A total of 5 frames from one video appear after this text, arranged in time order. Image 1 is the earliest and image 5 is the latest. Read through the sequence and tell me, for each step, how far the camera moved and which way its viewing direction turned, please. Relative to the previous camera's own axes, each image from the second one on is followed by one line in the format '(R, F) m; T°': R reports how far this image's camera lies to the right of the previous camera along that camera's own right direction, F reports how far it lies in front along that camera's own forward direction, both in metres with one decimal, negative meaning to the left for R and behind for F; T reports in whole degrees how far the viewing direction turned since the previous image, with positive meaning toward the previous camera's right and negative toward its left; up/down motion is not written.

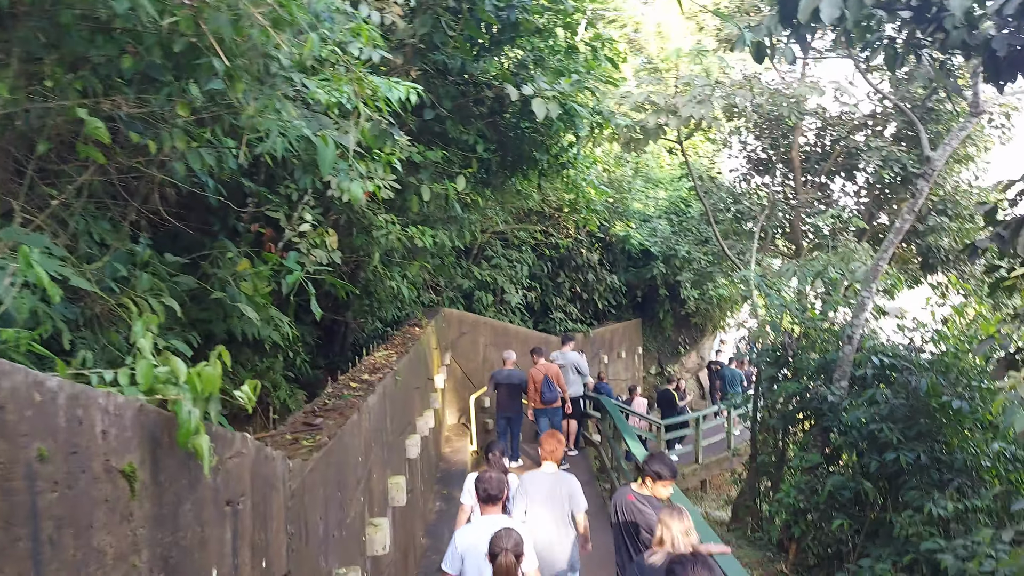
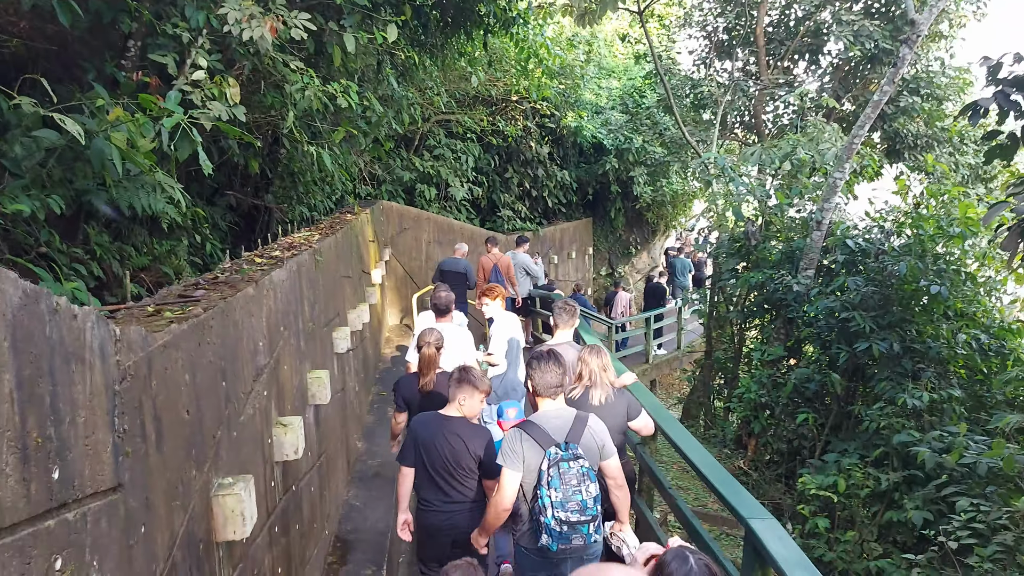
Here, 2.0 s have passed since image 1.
(0.0, +0.7) m; +4°
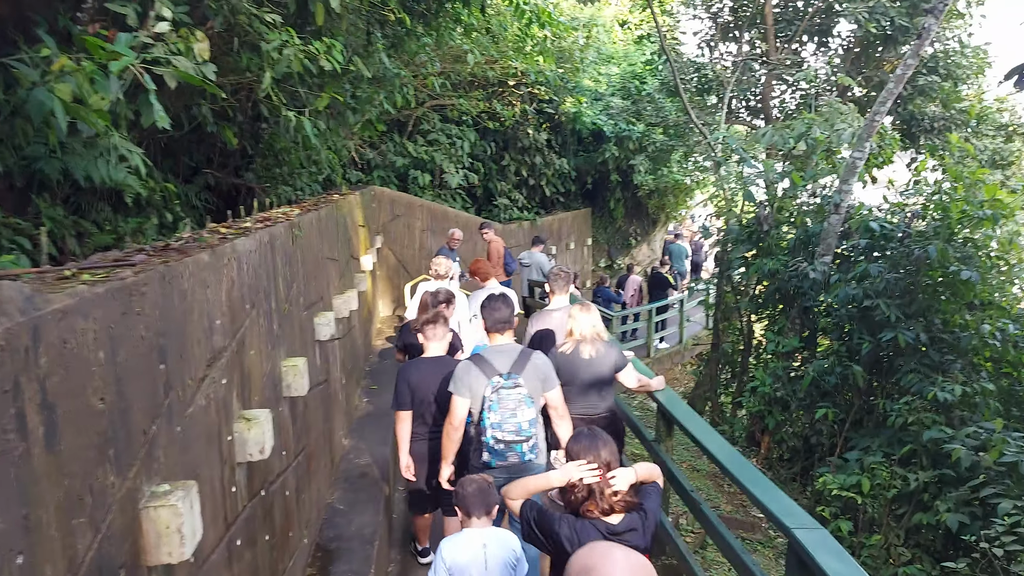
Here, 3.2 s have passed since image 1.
(0.0, +0.4) m; 0°
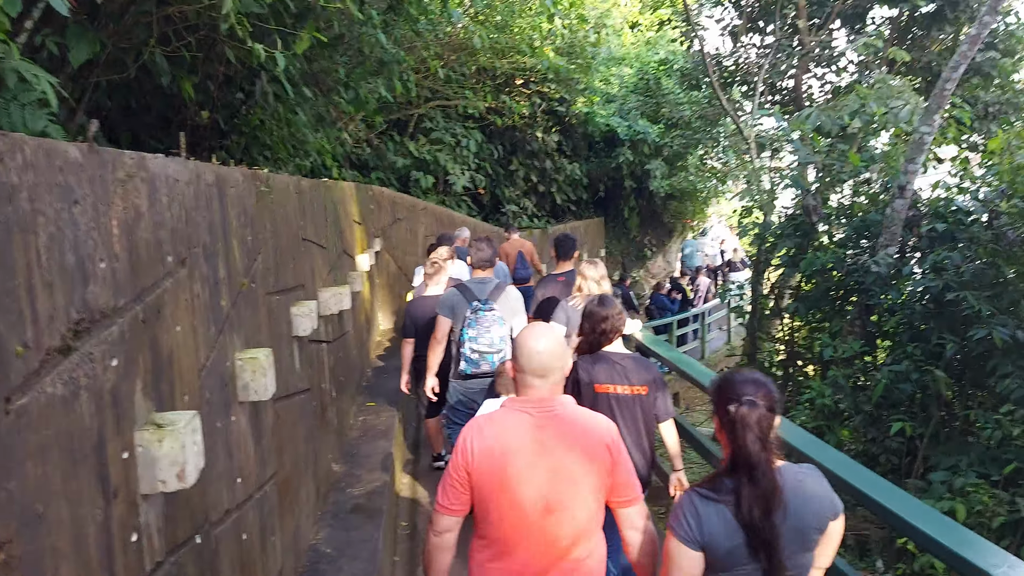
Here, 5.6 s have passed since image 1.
(-0.1, +0.9) m; 0°
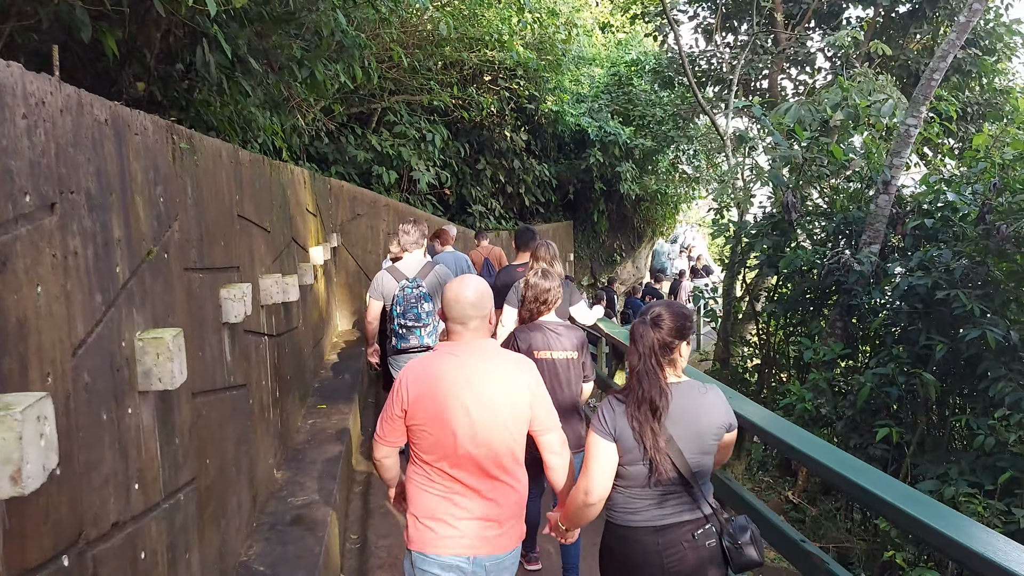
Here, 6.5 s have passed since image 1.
(0.0, +0.4) m; +2°
